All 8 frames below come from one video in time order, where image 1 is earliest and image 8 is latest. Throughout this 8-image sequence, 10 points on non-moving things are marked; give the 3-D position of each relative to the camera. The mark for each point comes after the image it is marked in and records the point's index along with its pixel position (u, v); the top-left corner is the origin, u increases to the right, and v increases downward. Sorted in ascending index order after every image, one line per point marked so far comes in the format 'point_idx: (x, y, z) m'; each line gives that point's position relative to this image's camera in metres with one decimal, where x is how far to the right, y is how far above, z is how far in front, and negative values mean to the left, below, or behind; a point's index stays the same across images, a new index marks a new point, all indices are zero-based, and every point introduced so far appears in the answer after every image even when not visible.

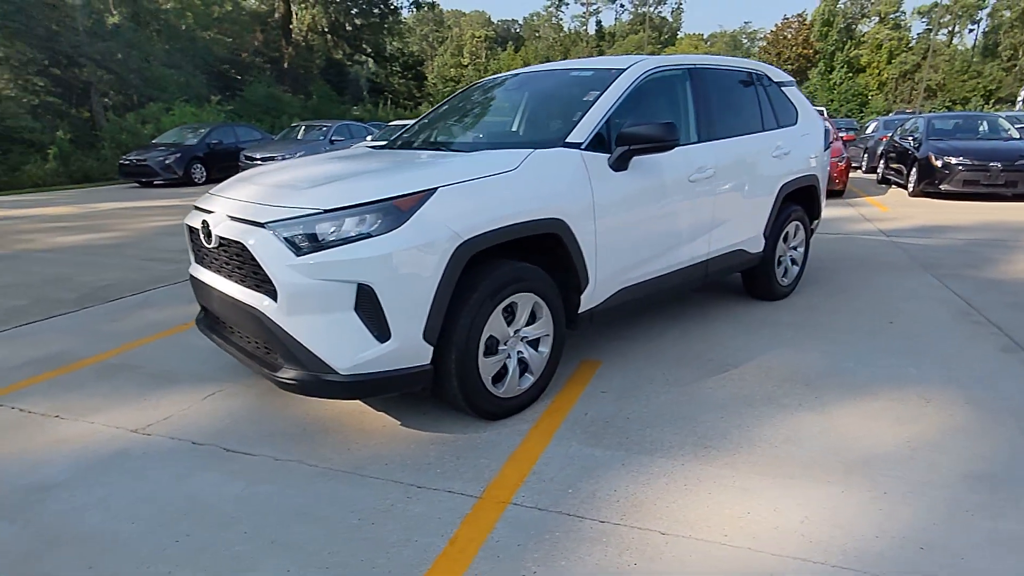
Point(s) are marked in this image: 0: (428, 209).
0: (-0.5, +0.4, +3.4) m
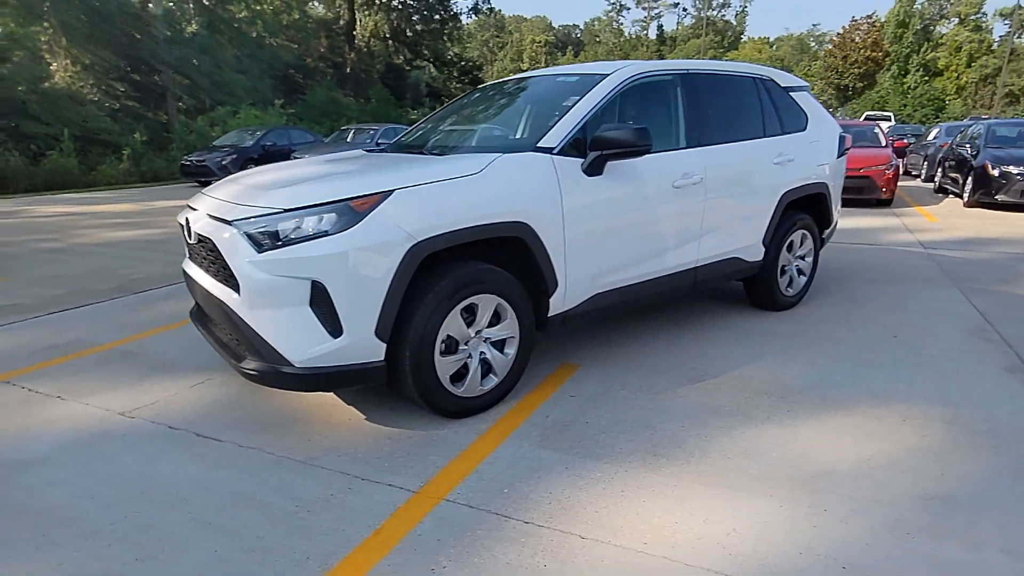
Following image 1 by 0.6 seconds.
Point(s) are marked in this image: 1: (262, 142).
0: (-0.7, +0.4, +3.5) m
1: (-7.6, +4.4, +19.5) m
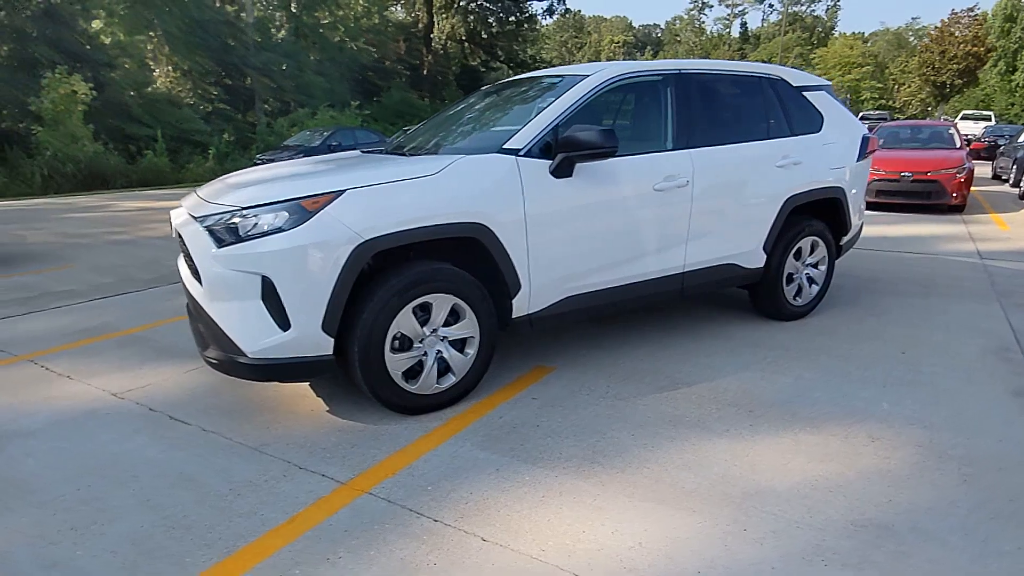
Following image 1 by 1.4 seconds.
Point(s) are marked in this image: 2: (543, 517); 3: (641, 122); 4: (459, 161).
0: (-1.0, +0.4, +3.6) m
1: (-5.8, +4.6, +20.3) m
2: (+0.1, -1.1, +3.0) m
3: (+1.0, +1.2, +4.8) m
4: (-0.3, +0.8, +4.1) m
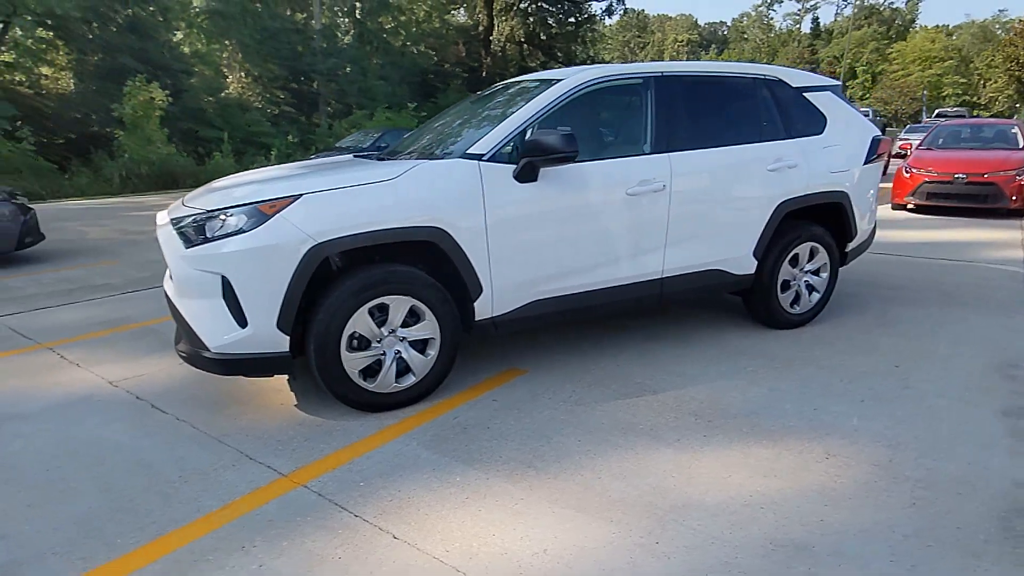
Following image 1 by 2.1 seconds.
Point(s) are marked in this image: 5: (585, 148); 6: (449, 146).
0: (-1.3, +0.4, +3.8) m
1: (-4.4, +4.7, +20.8) m
2: (-0.2, -1.1, +3.0) m
3: (+0.8, +1.2, +4.7) m
4: (-0.6, +0.8, +4.1) m
5: (+0.6, +1.0, +4.6) m
6: (-0.3, +1.0, +4.4) m
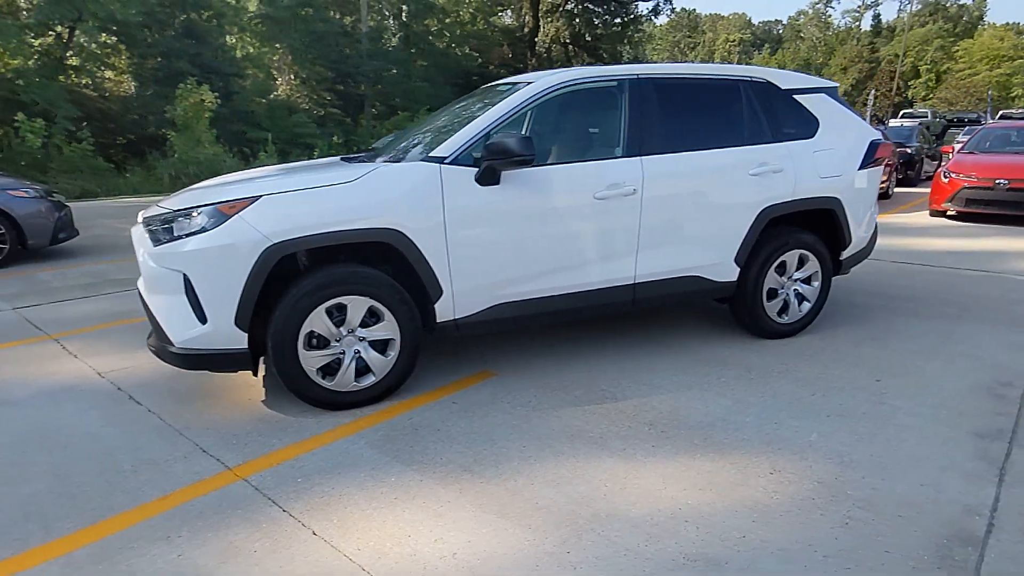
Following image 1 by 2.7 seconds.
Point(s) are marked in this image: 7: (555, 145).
0: (-1.6, +0.4, +3.9) m
1: (-3.4, +4.7, +21.1) m
2: (-0.6, -1.1, +3.1) m
3: (+0.6, +1.2, +4.7) m
4: (-0.9, +0.8, +4.2) m
5: (+0.3, +1.0, +4.5) m
6: (-0.6, +1.0, +4.5) m
7: (+0.3, +1.0, +4.6) m
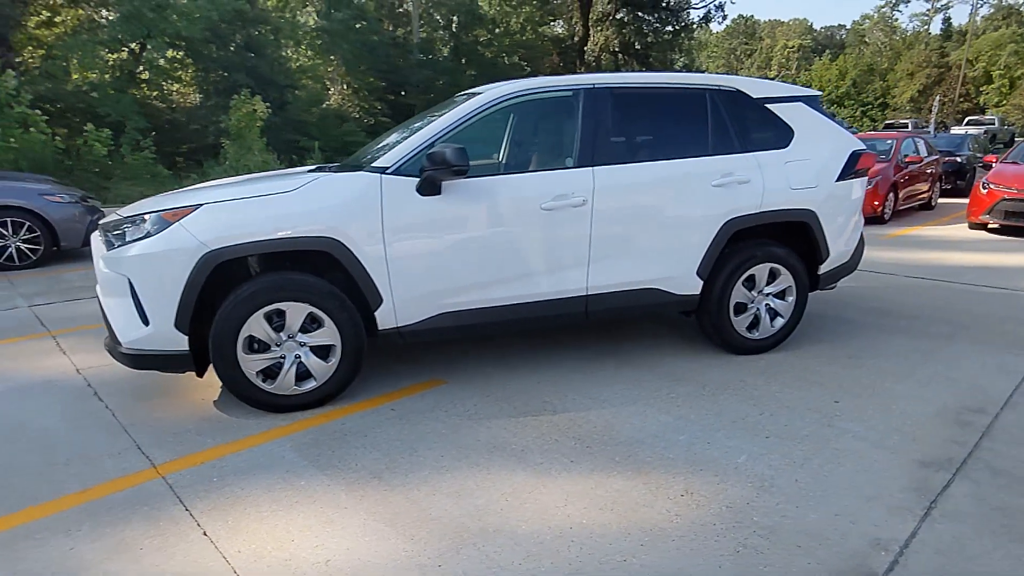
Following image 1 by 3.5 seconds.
0: (-2.0, +0.4, +4.0) m
1: (-2.2, +4.5, +21.4) m
2: (-1.1, -1.1, +3.1) m
3: (+0.2, +1.1, +4.6) m
4: (-1.2, +0.7, +4.3) m
5: (0.0, +0.9, +4.5) m
6: (-0.9, +1.0, +4.5) m
7: (0.0, +1.0, +4.6) m
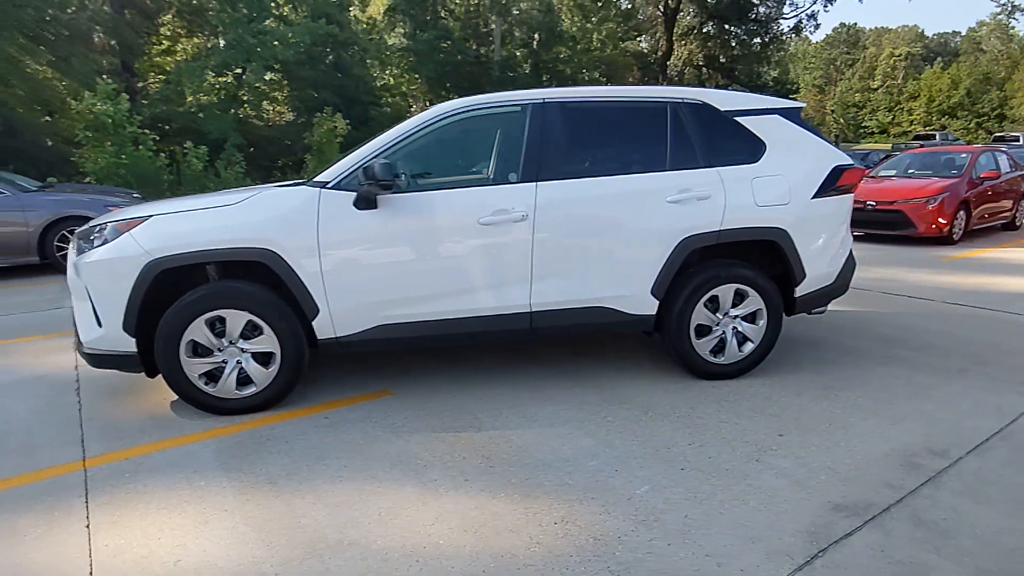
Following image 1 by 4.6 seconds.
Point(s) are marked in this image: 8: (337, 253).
0: (-2.5, +0.4, +4.3) m
1: (-0.2, +4.0, +21.6) m
2: (-1.8, -1.2, +3.2) m
3: (-0.2, +1.0, +4.6) m
4: (-1.7, +0.7, +4.4) m
5: (-0.4, +0.8, +4.5) m
6: (-1.3, +0.9, +4.7) m
7: (-0.4, +0.9, +4.6) m
8: (-1.2, +0.2, +4.4) m
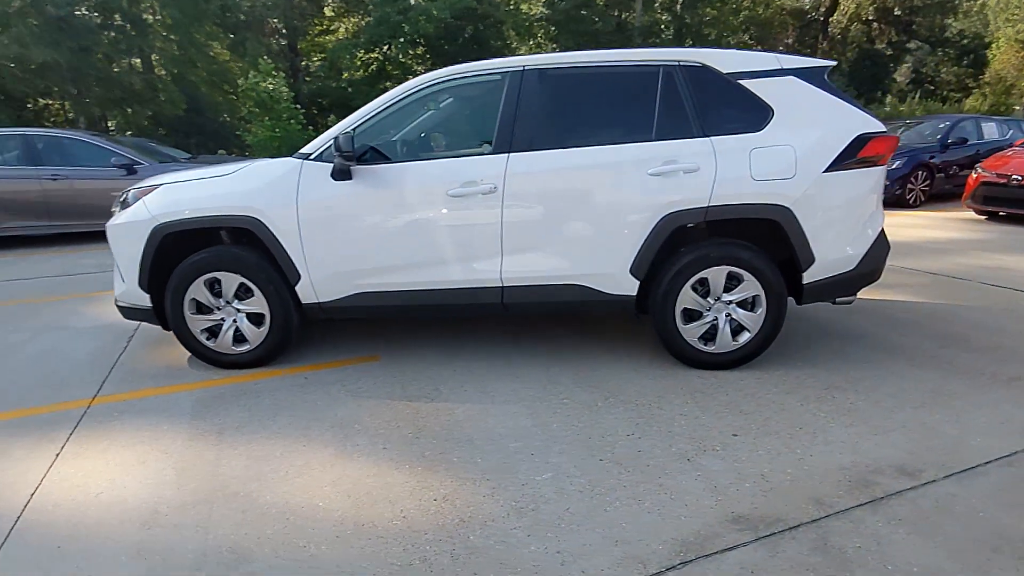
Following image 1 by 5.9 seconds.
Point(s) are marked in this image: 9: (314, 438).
0: (-2.7, +0.7, +4.8) m
1: (+3.5, +4.9, +21.0) m
2: (-2.3, -0.9, +3.7) m
3: (-0.3, +1.2, +4.5) m
4: (-1.8, +0.9, +4.7) m
5: (-0.6, +1.0, +4.5) m
6: (-1.4, +1.1, +4.9) m
7: (-0.6, +1.1, +4.6) m
8: (-1.4, +0.5, +4.6) m
9: (-1.2, -0.9, +3.8) m
